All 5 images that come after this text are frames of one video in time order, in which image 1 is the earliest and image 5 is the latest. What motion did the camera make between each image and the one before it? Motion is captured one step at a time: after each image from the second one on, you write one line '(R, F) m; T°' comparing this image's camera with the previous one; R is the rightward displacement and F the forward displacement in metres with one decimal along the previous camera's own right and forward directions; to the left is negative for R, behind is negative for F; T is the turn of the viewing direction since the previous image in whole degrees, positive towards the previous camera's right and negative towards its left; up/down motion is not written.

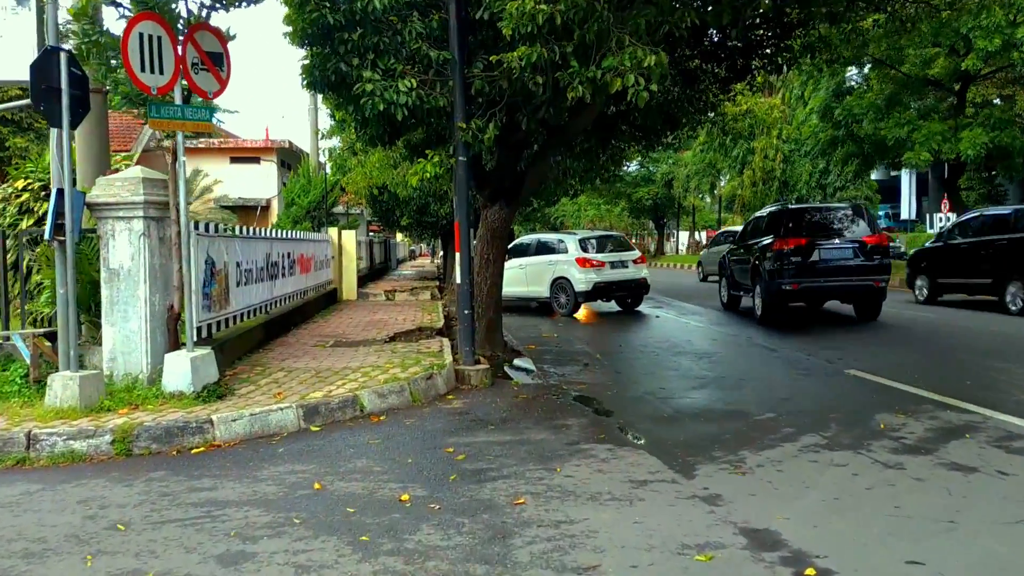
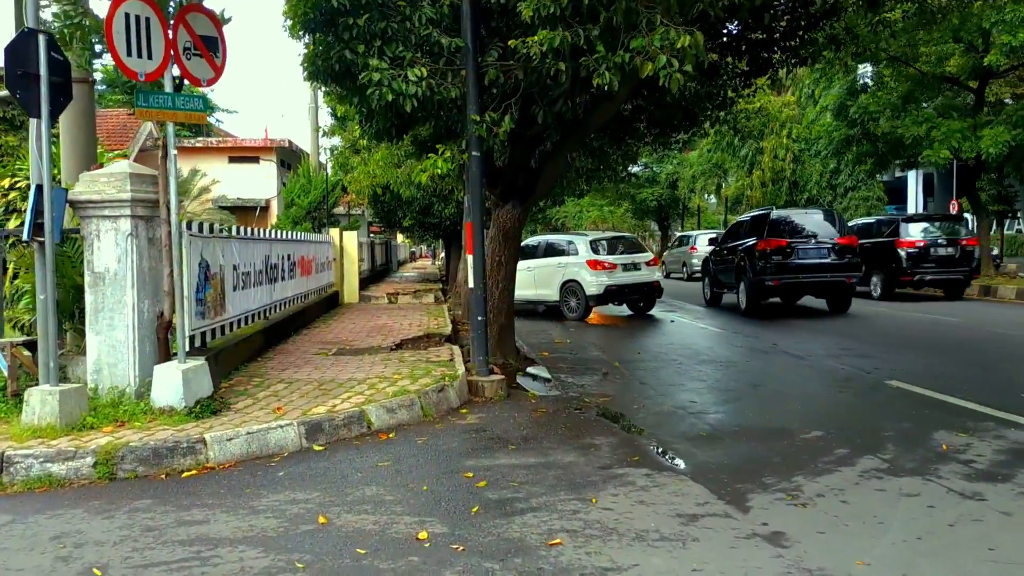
(-0.2, +0.6) m; 0°
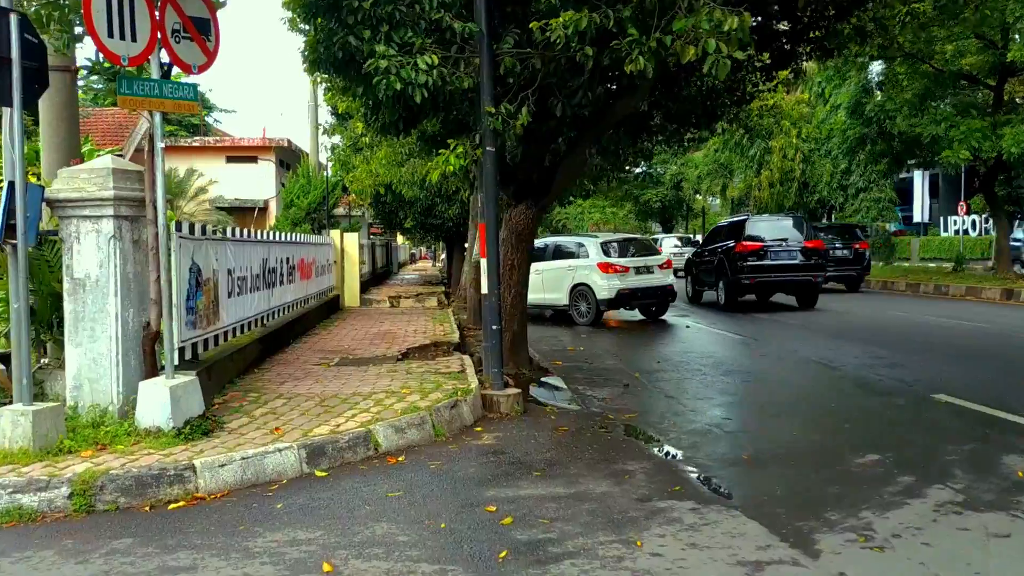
(-0.2, +0.6) m; 0°
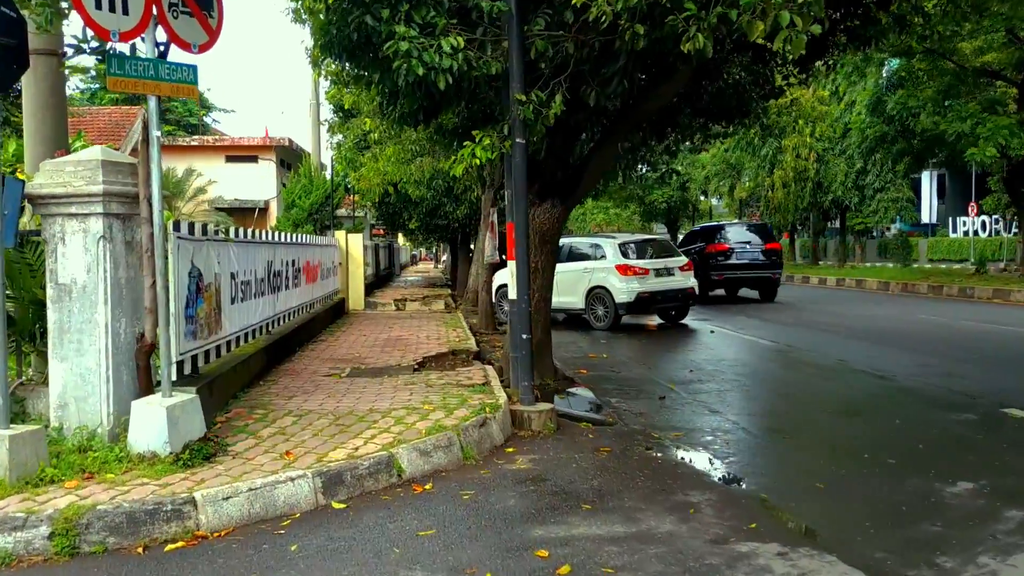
(-0.3, +0.7) m; 0°
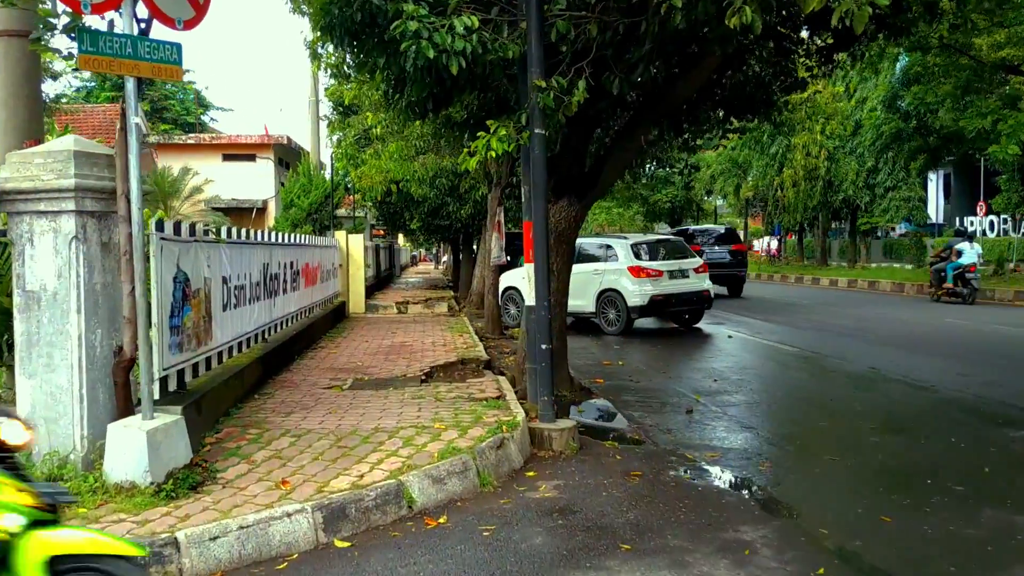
(-0.1, +0.6) m; 0°
